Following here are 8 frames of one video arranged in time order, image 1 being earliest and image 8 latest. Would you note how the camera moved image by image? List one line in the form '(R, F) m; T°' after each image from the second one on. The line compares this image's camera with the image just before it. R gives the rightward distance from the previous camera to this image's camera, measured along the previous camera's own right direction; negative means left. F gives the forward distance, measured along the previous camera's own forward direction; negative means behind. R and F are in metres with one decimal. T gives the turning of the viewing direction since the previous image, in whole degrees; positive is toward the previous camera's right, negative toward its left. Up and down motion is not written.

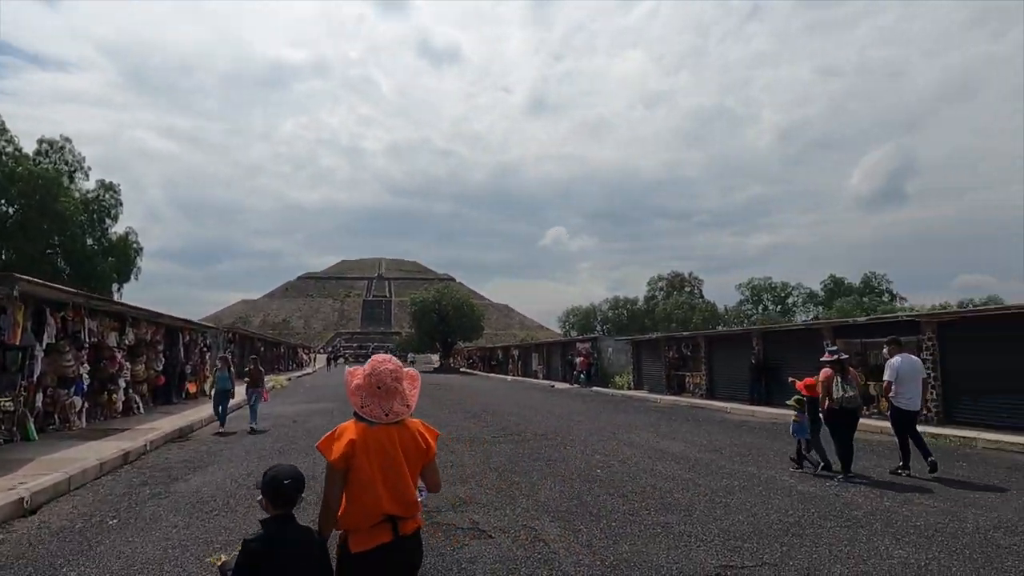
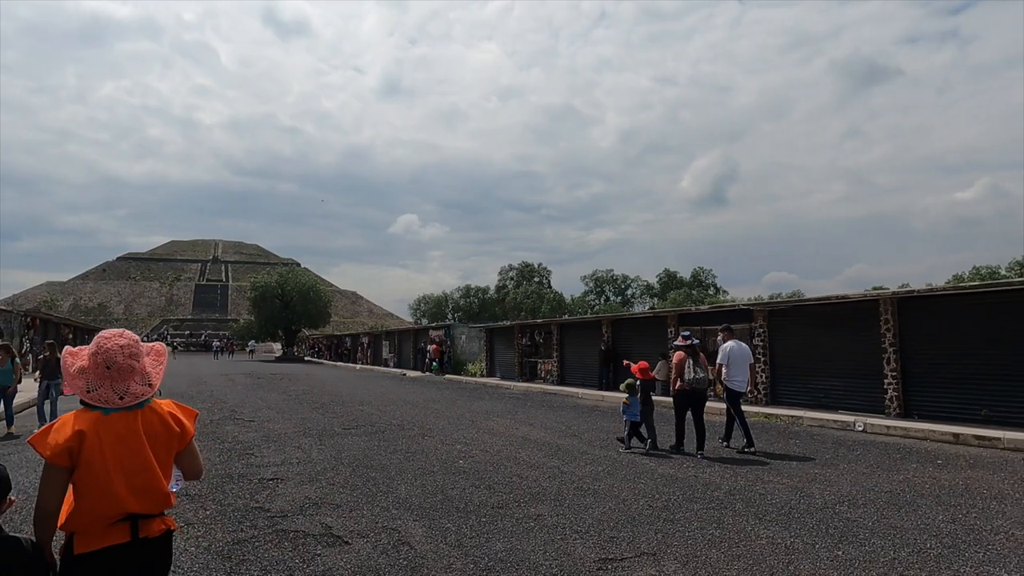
(-0.1, +0.6) m; +13°
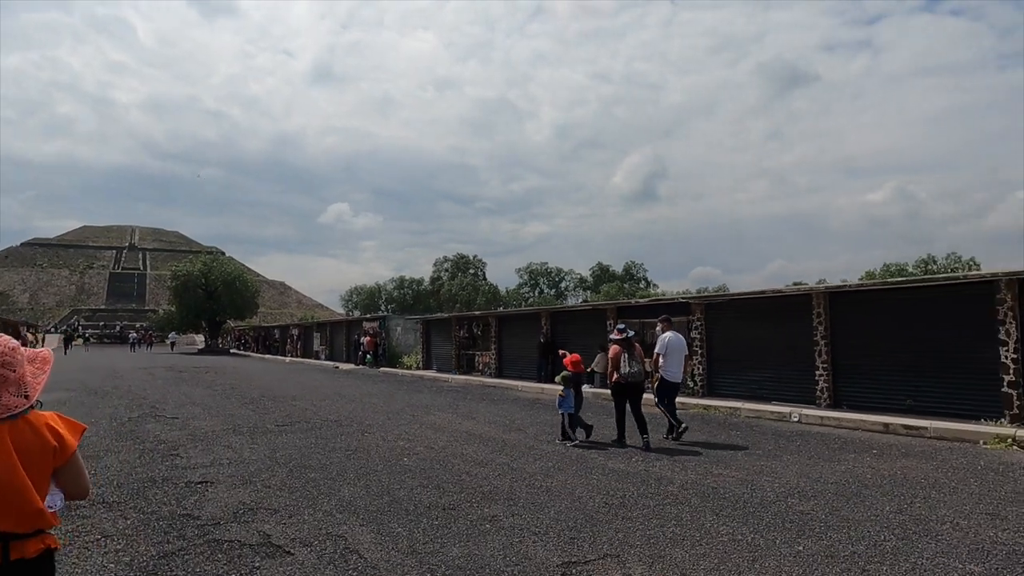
(-0.2, +0.3) m; +6°
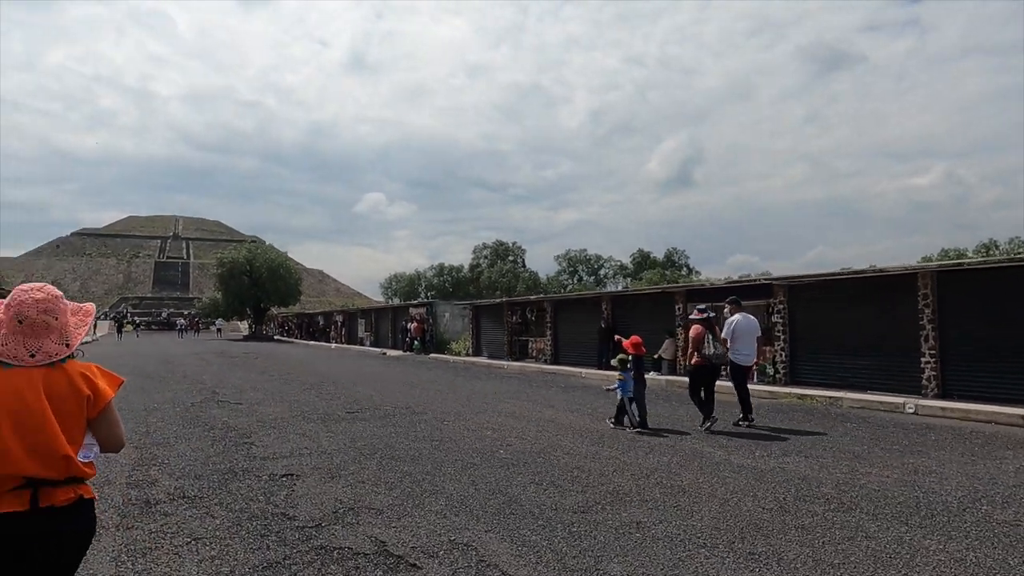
(-0.9, +0.9) m; -3°
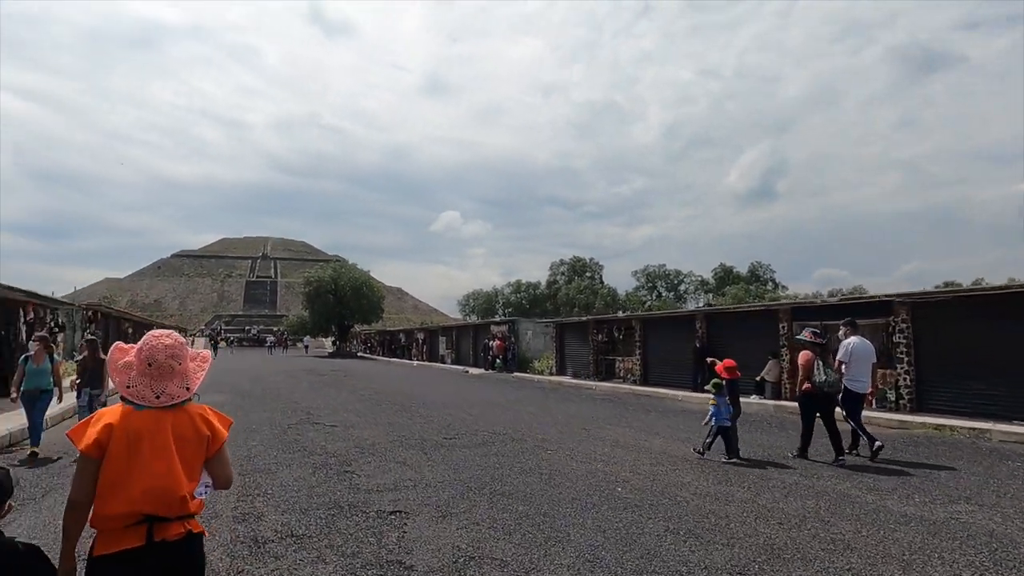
(-0.5, +0.6) m; -6°
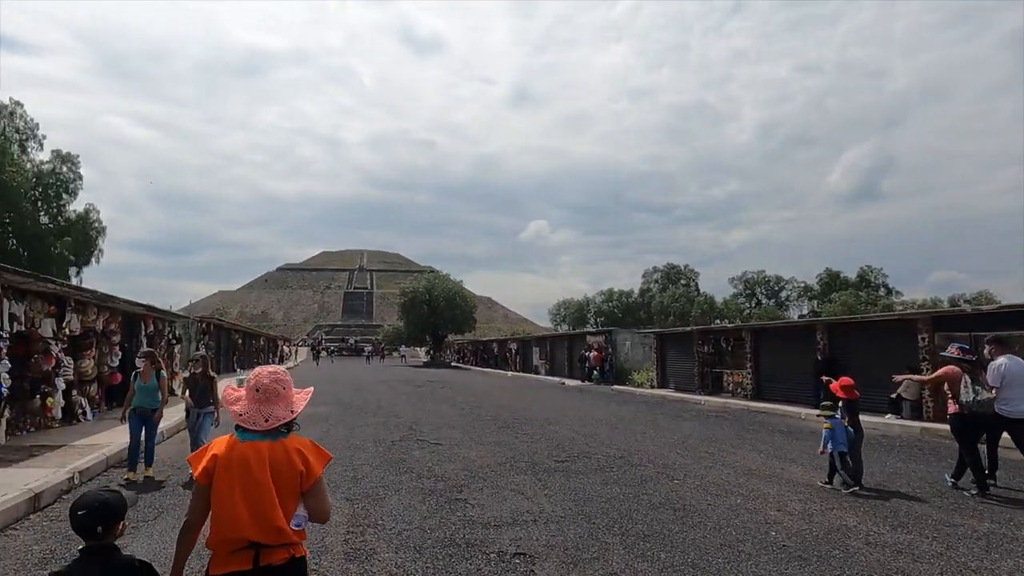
(-0.4, +0.7) m; -8°
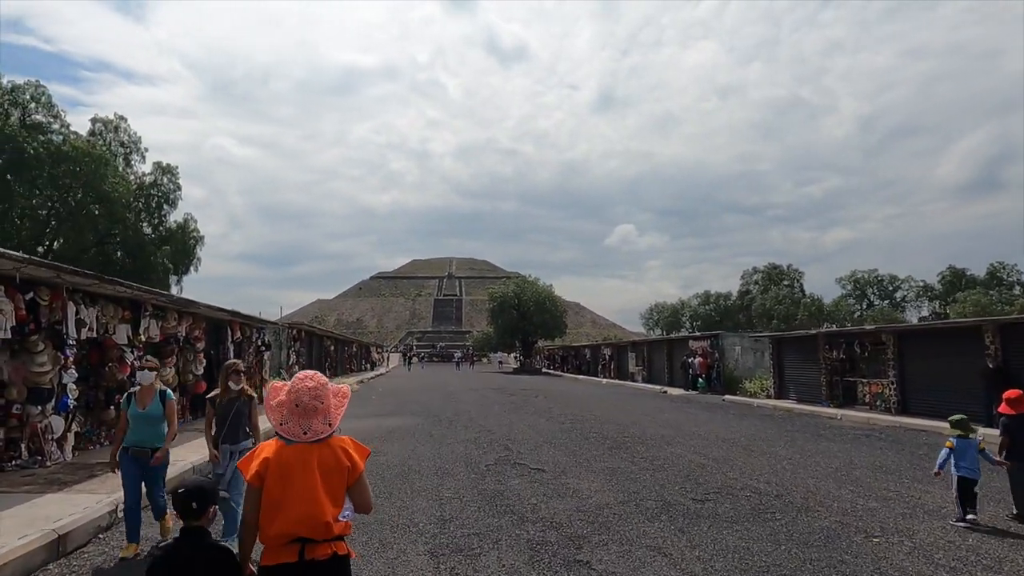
(-0.4, +2.0) m; -8°
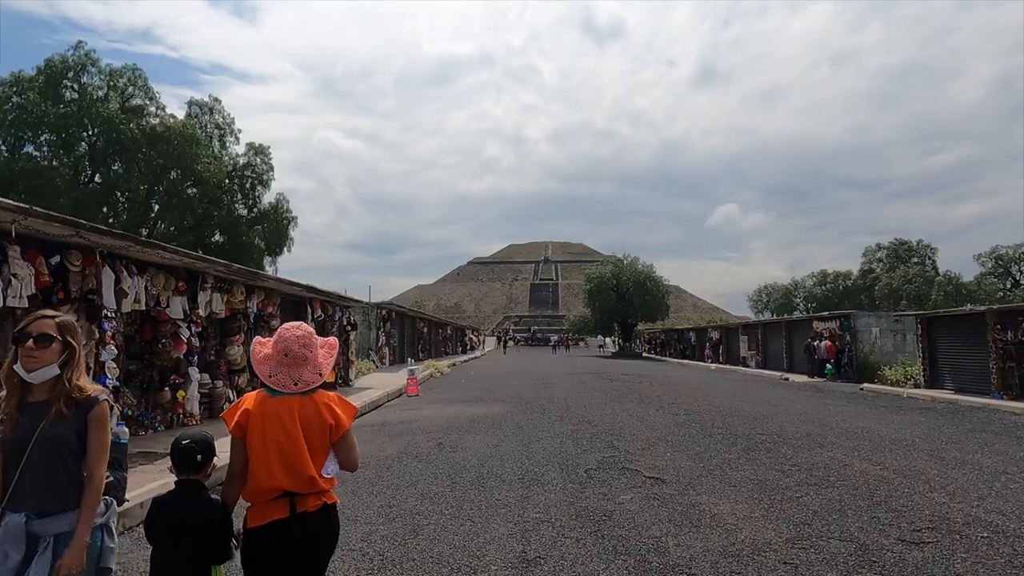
(-0.1, +2.4) m; -8°
